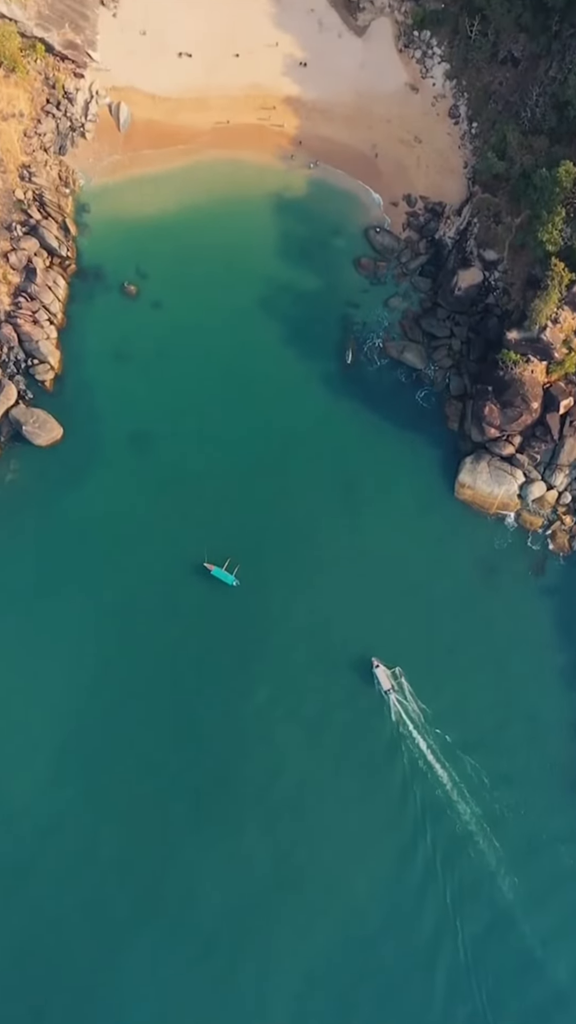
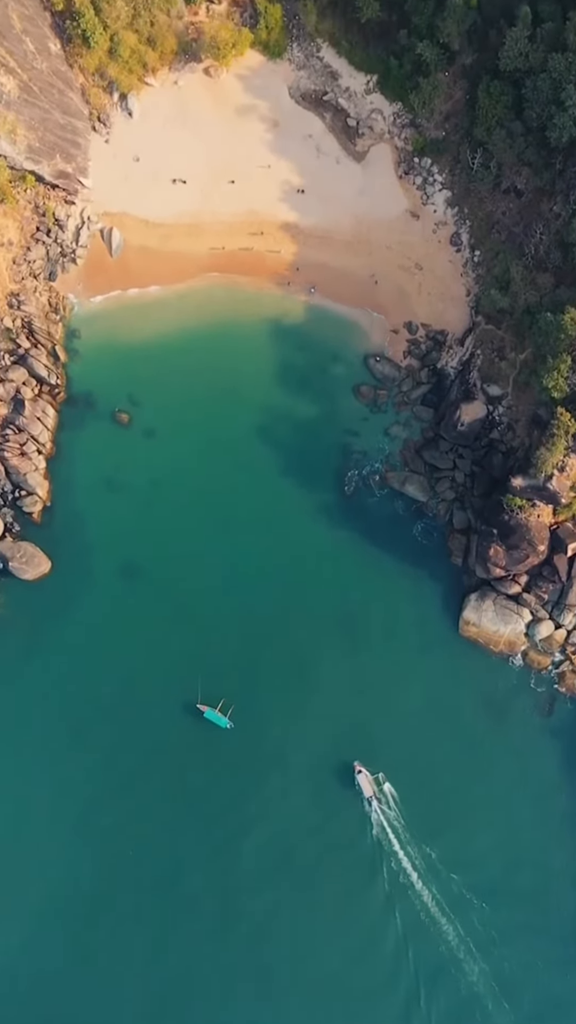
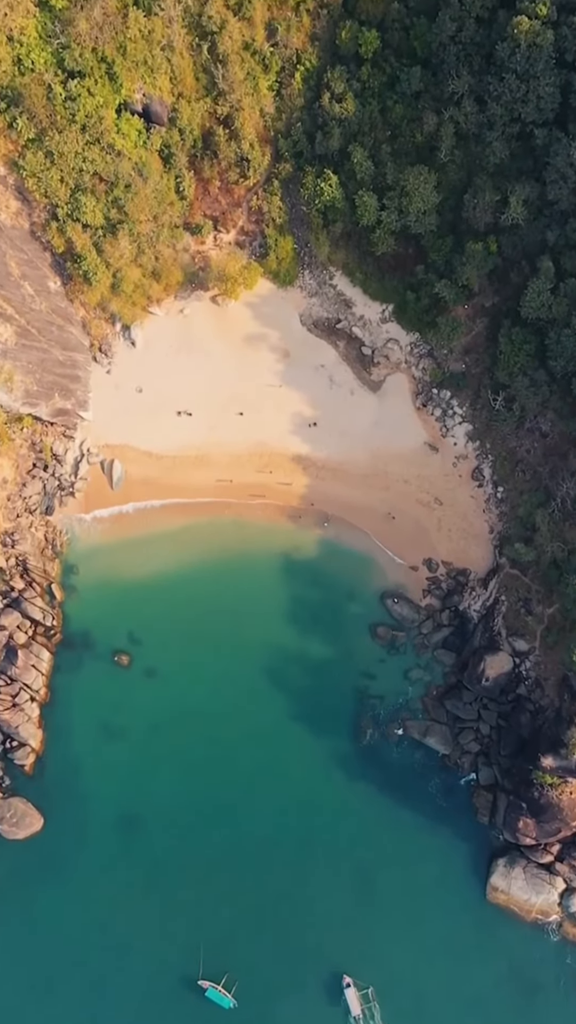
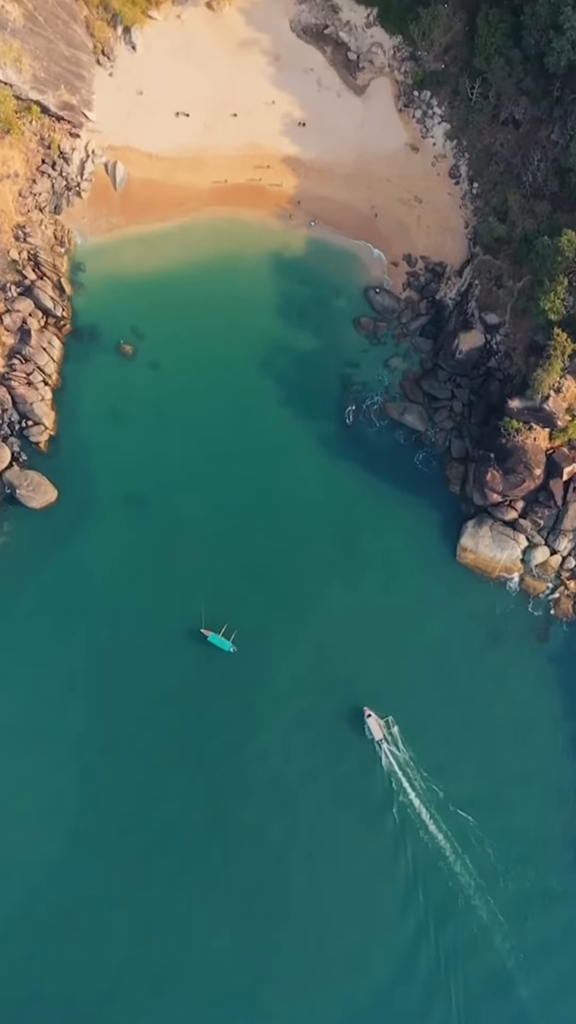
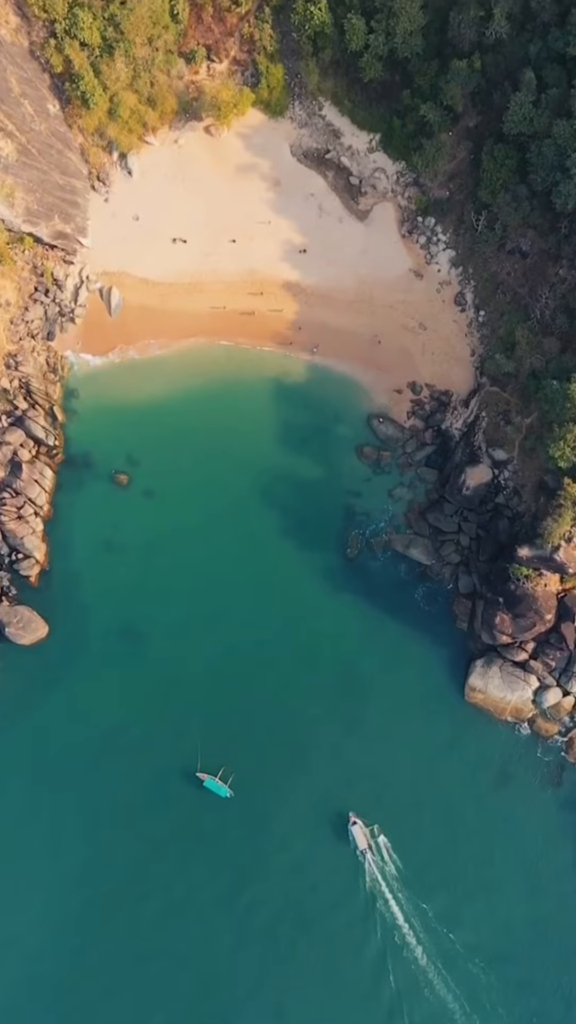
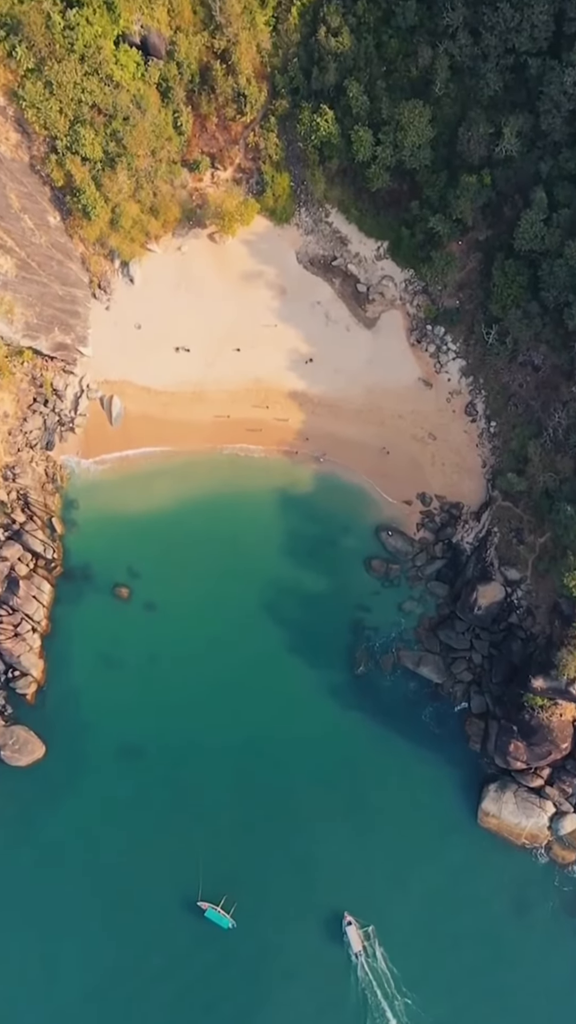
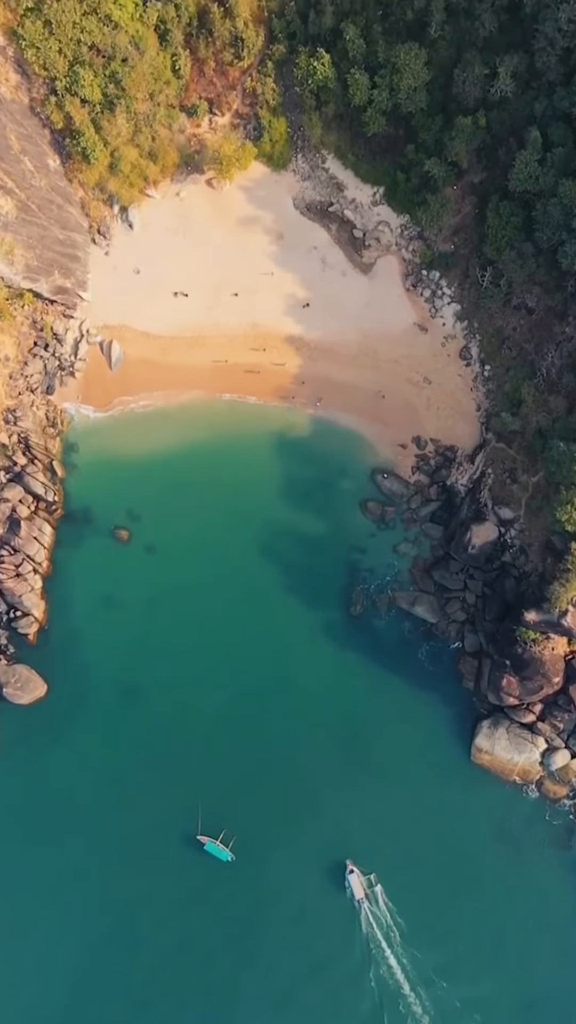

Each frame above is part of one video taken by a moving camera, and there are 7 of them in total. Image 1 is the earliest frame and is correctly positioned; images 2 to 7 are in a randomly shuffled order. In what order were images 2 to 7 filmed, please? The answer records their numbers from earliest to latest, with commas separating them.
4, 2, 5, 7, 6, 3
